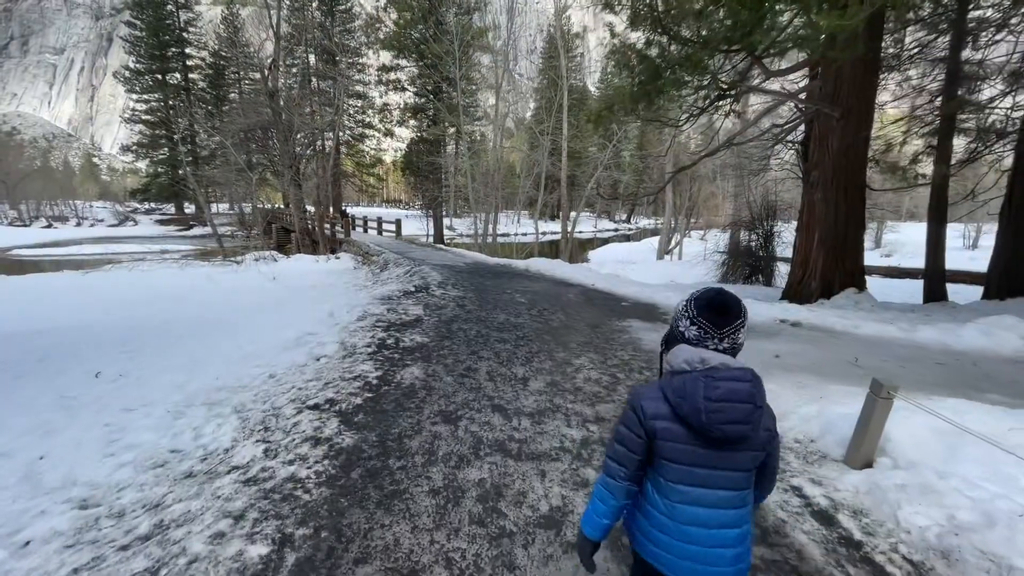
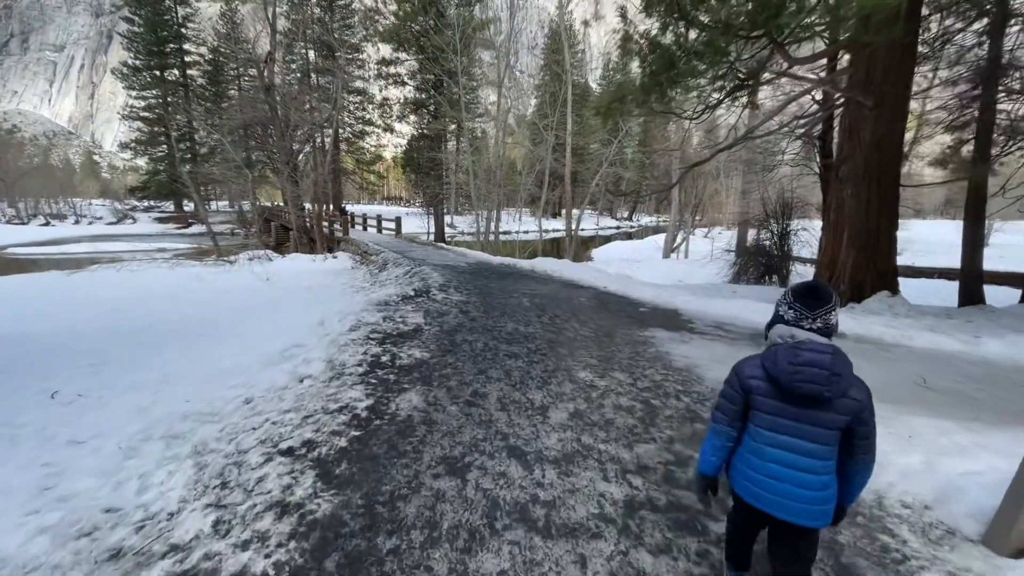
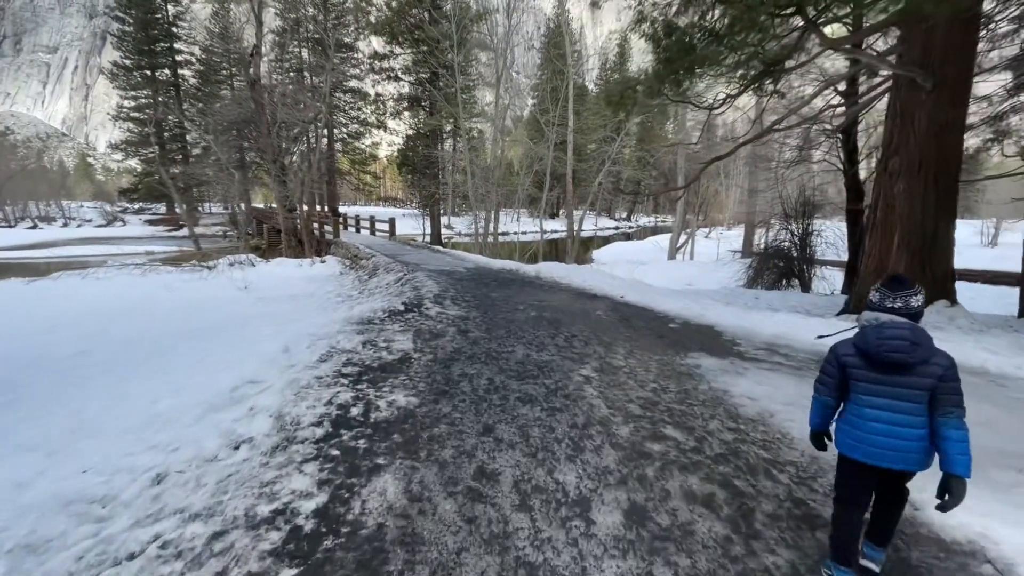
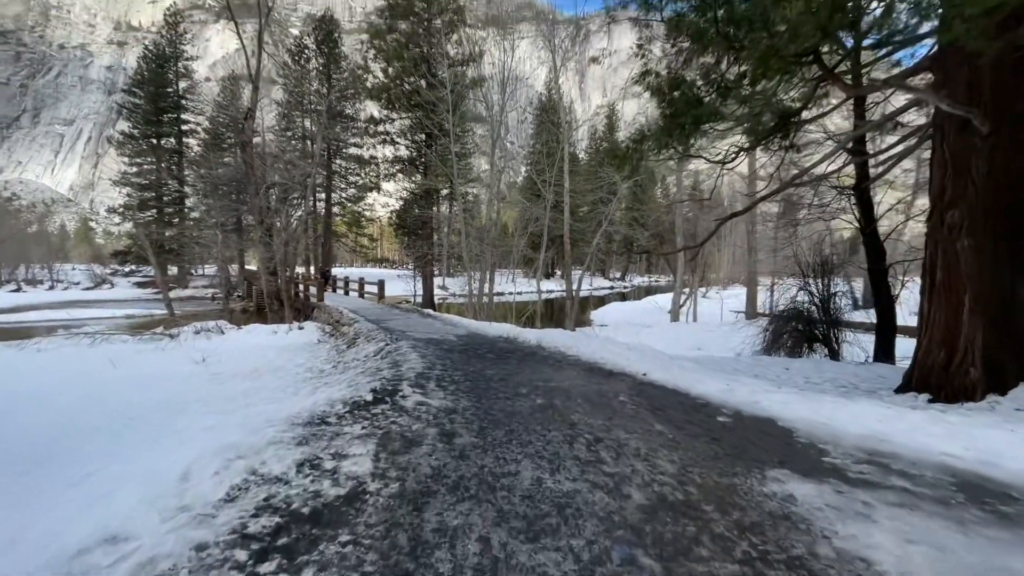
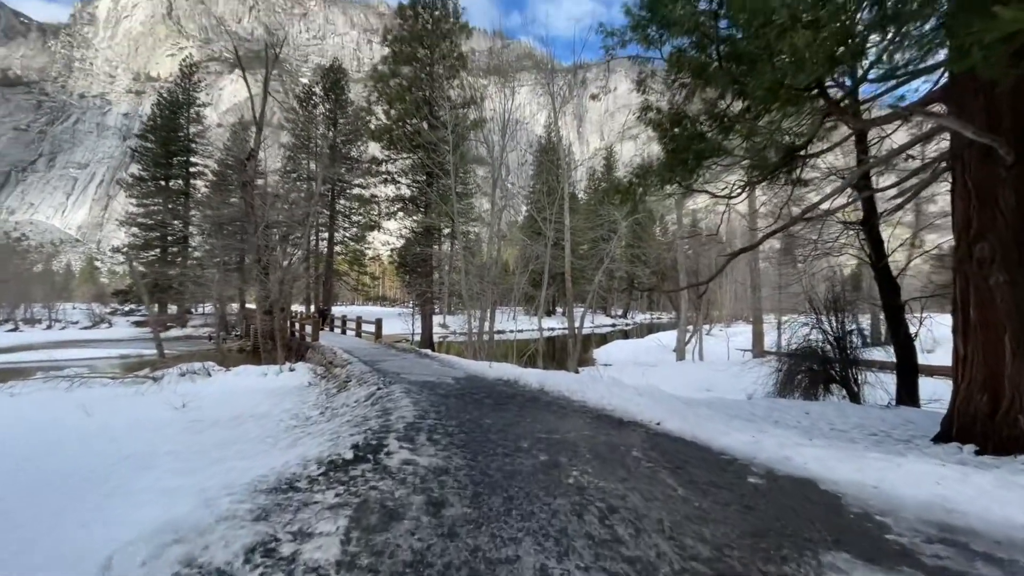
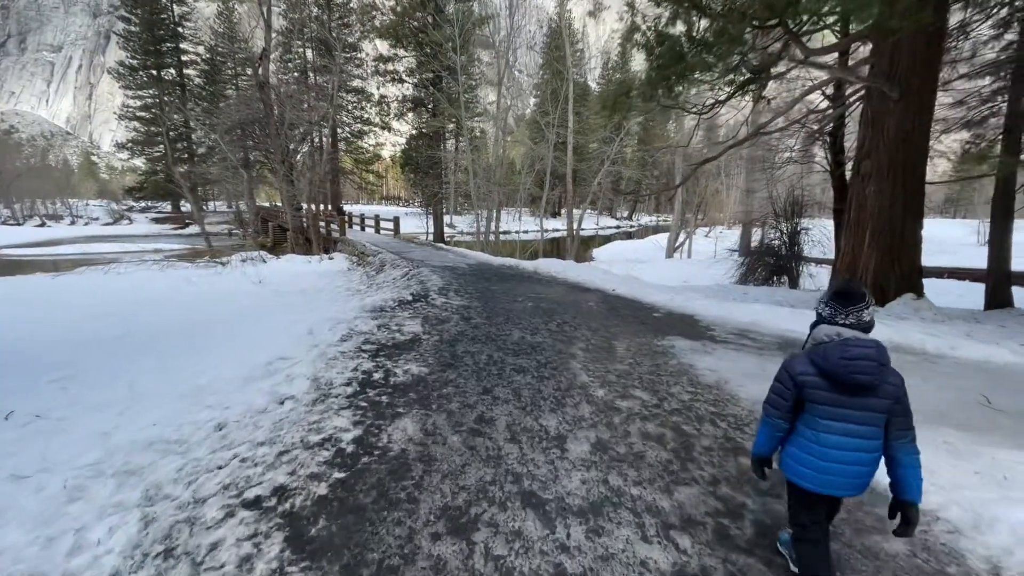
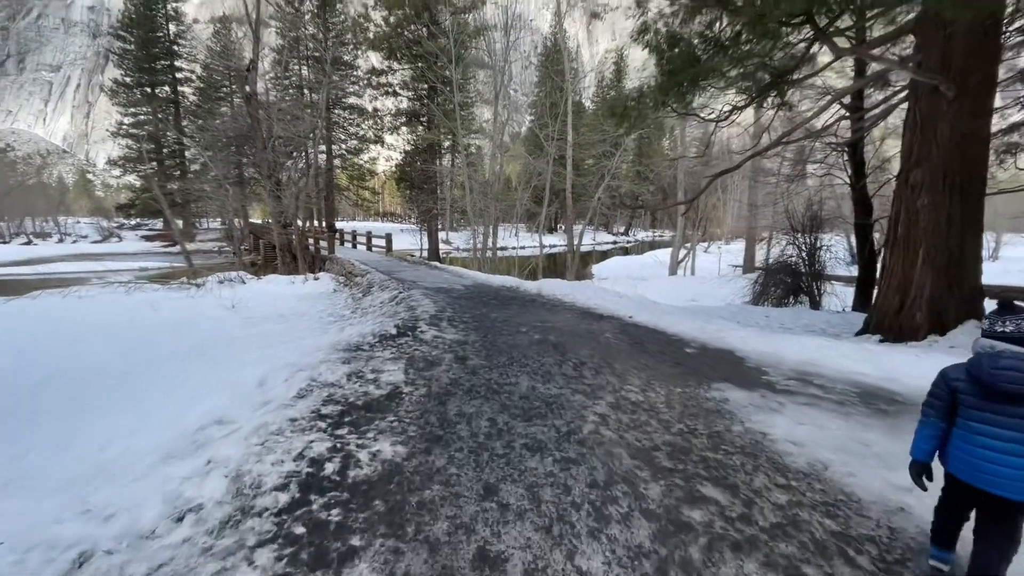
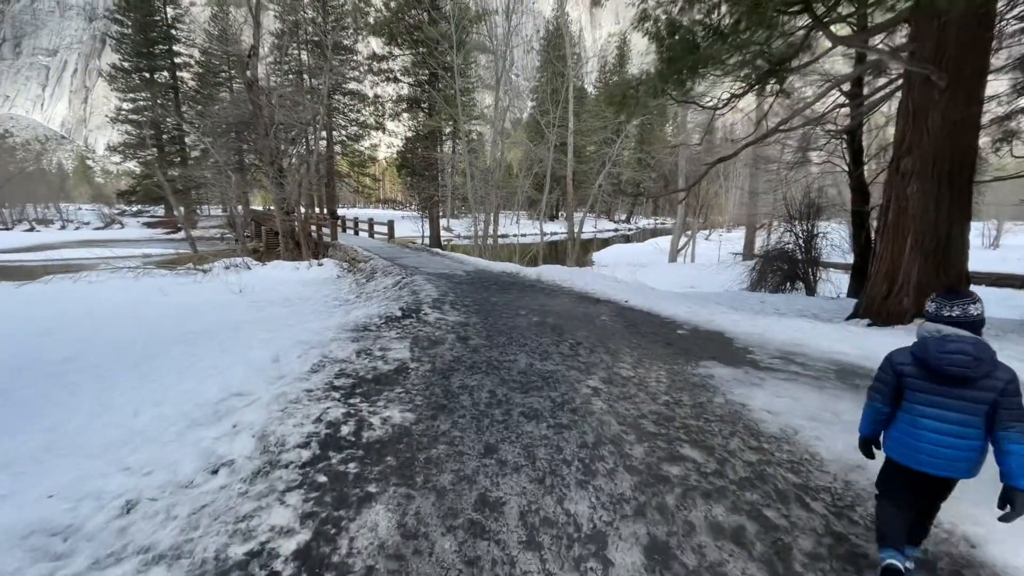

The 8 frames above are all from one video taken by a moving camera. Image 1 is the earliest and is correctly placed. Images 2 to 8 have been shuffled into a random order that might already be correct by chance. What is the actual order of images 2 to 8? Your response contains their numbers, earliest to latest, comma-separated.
2, 6, 3, 8, 7, 4, 5
